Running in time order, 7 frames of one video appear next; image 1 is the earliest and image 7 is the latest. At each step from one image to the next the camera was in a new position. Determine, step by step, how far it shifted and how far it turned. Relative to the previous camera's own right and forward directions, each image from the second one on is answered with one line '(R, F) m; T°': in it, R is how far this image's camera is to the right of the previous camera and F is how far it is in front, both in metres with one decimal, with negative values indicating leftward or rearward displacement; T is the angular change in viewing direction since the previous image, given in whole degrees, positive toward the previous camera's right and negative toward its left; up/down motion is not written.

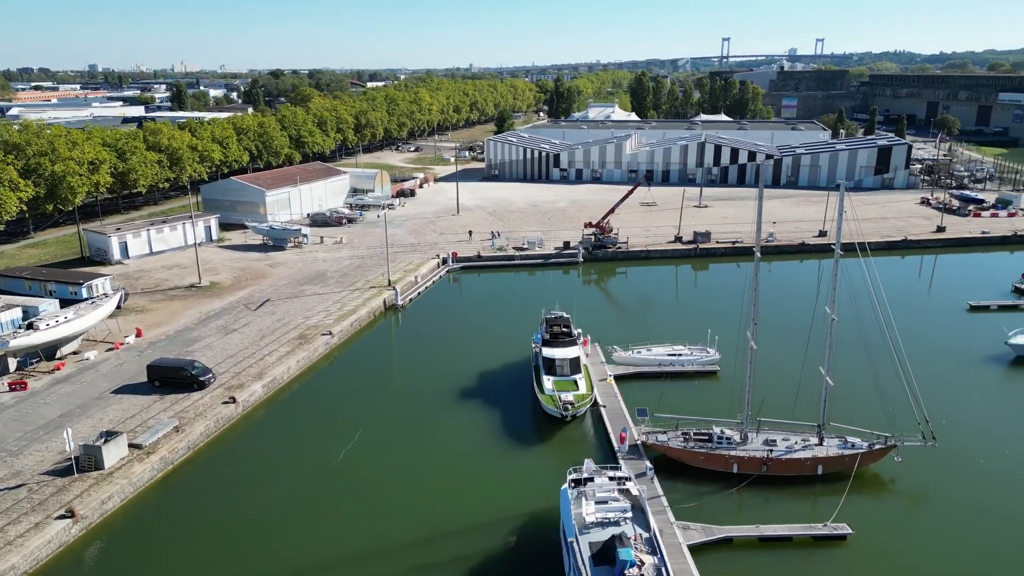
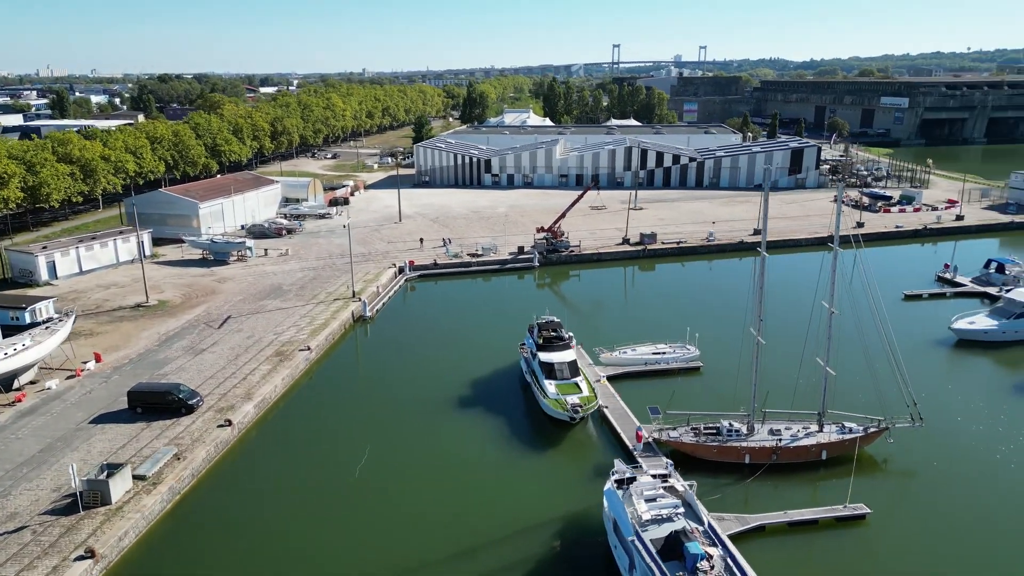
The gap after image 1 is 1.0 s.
(-2.0, 0.0) m; +7°
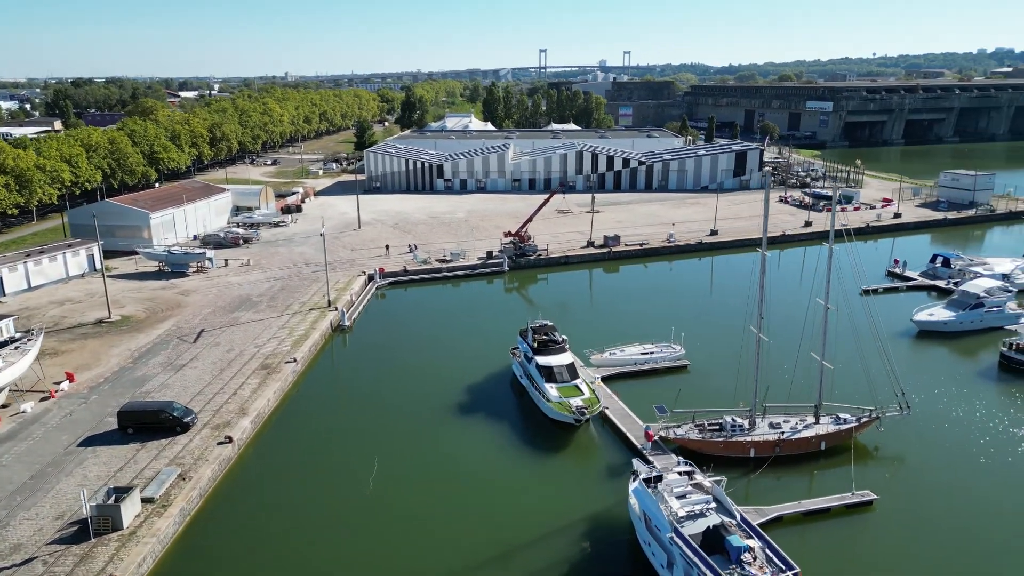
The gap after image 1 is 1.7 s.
(-1.4, 0.0) m; +5°
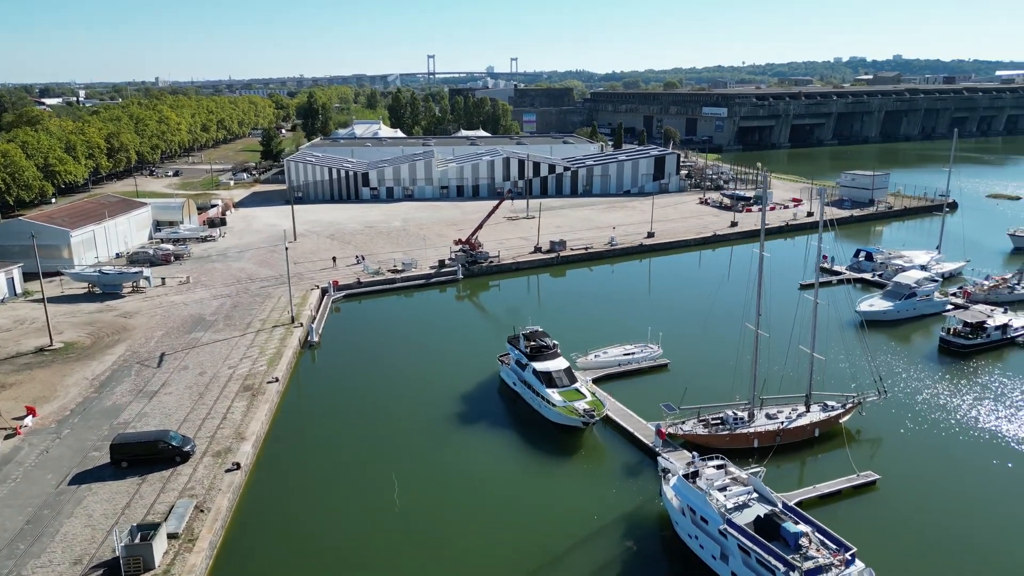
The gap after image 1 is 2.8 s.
(-2.2, 0.0) m; +8°
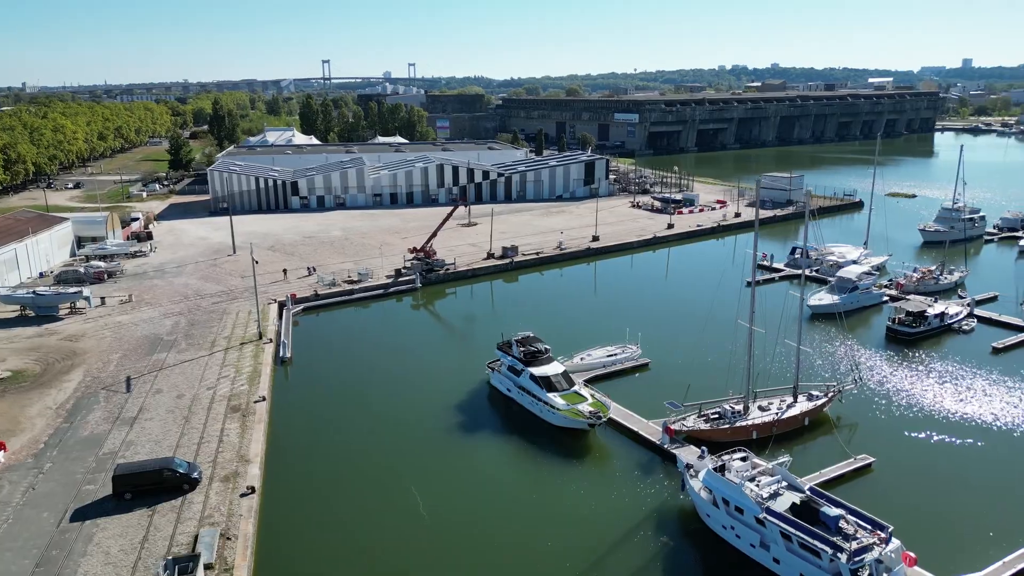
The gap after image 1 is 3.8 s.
(-2.0, 0.0) m; +7°
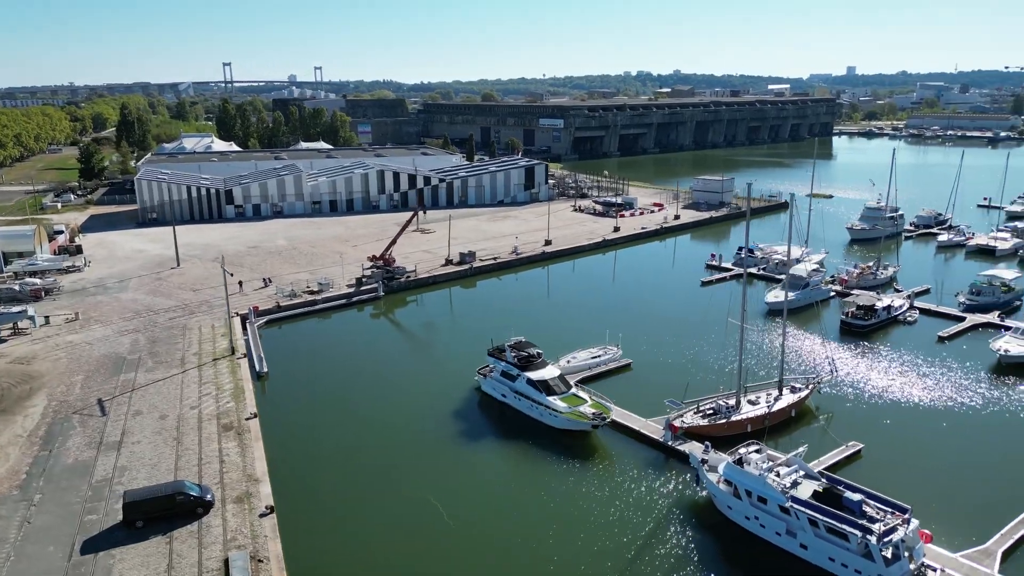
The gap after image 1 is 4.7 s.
(-1.8, 0.0) m; +6°
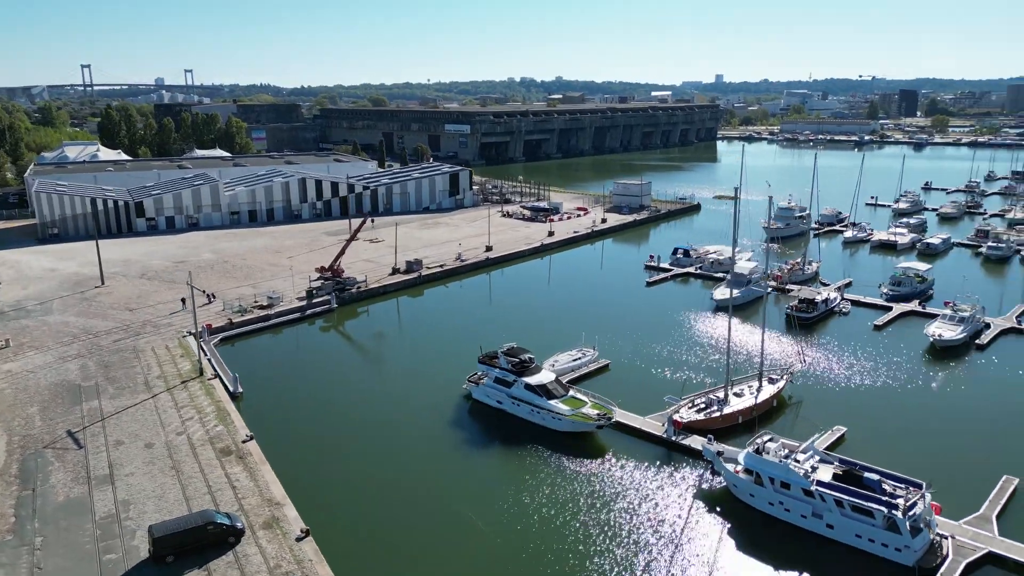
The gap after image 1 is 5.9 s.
(-2.4, 0.0) m; +8°
